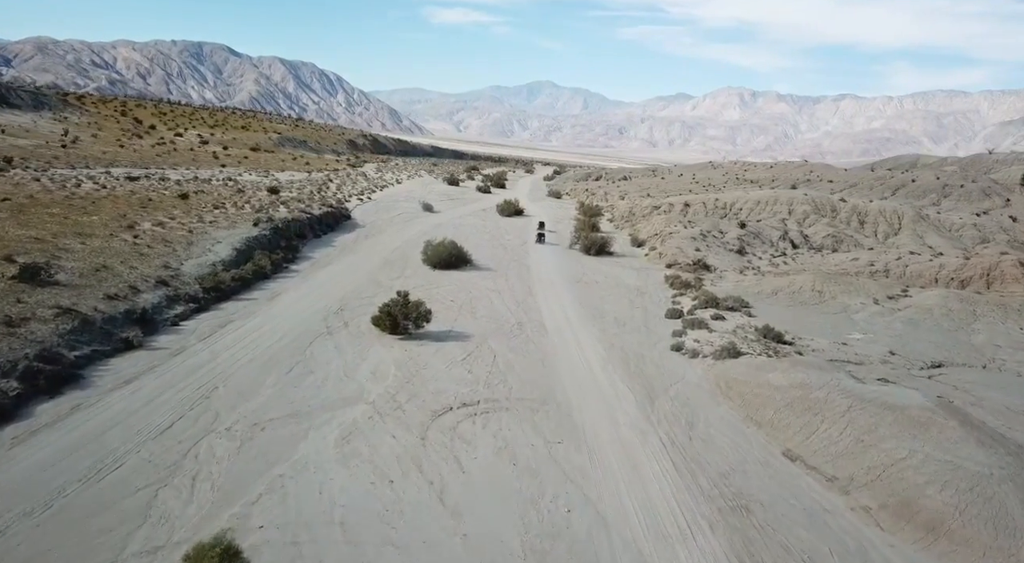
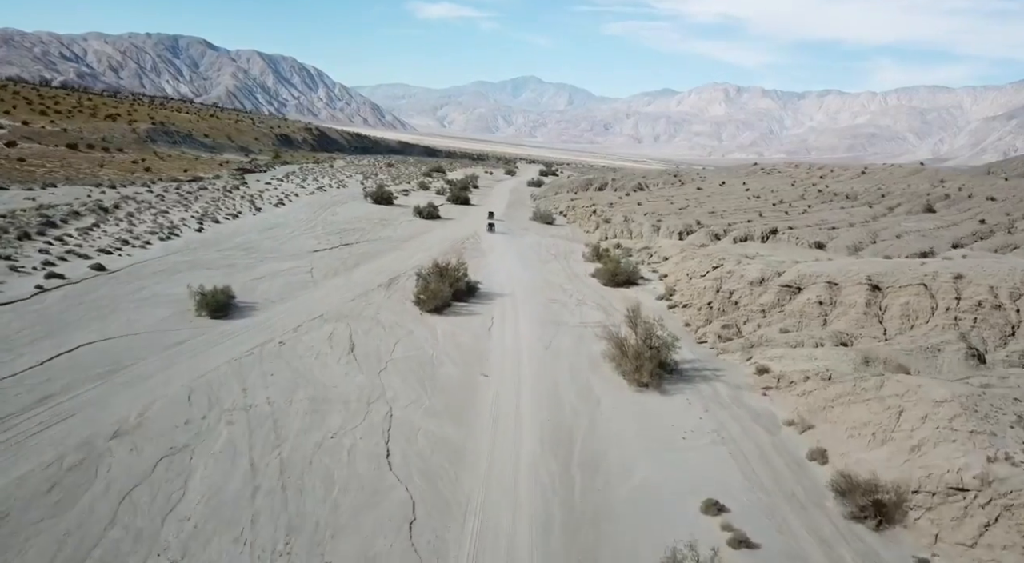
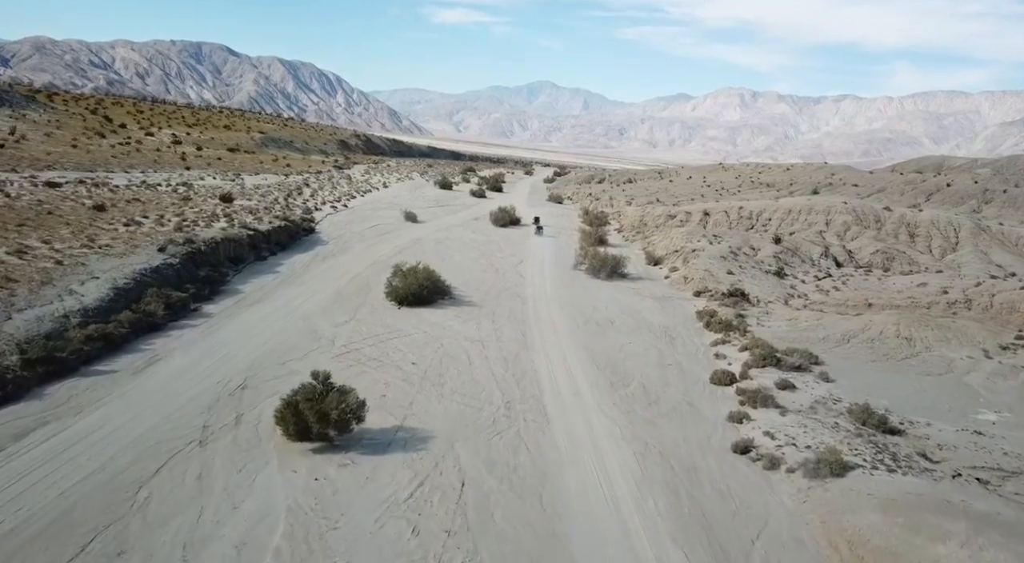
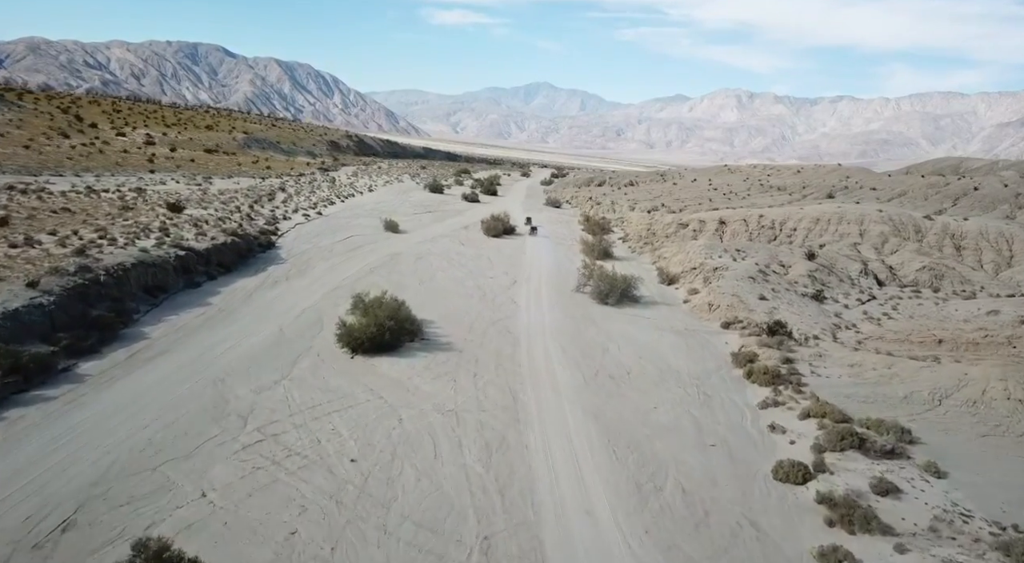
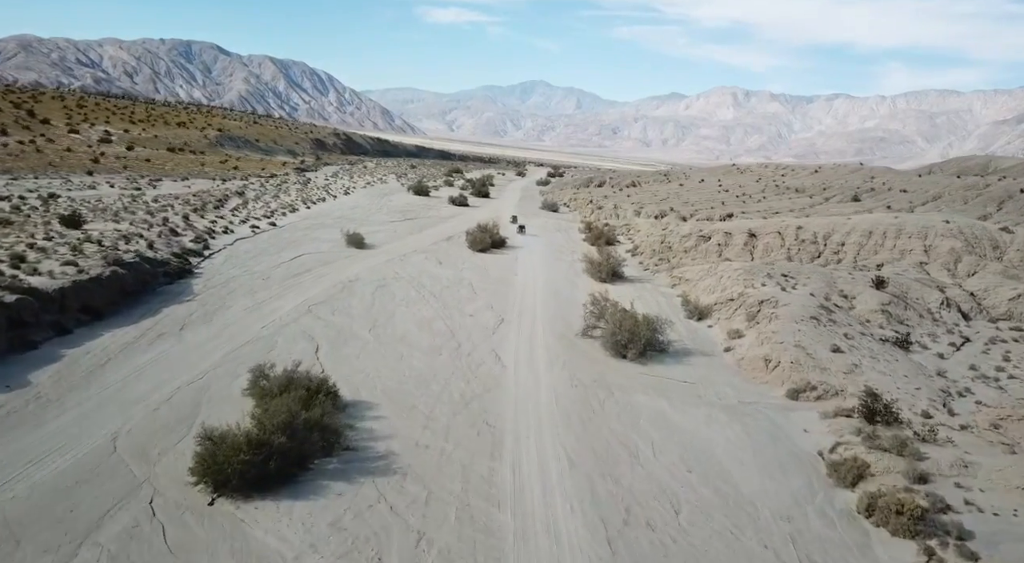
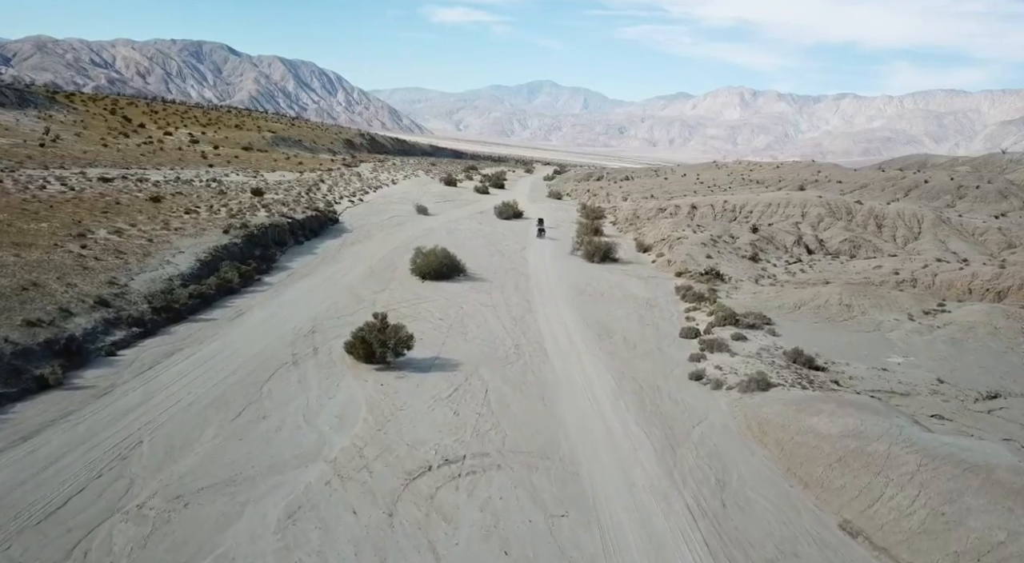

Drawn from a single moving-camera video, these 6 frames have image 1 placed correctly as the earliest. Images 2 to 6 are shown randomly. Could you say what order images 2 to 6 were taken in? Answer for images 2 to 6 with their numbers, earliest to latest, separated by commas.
6, 3, 4, 5, 2
